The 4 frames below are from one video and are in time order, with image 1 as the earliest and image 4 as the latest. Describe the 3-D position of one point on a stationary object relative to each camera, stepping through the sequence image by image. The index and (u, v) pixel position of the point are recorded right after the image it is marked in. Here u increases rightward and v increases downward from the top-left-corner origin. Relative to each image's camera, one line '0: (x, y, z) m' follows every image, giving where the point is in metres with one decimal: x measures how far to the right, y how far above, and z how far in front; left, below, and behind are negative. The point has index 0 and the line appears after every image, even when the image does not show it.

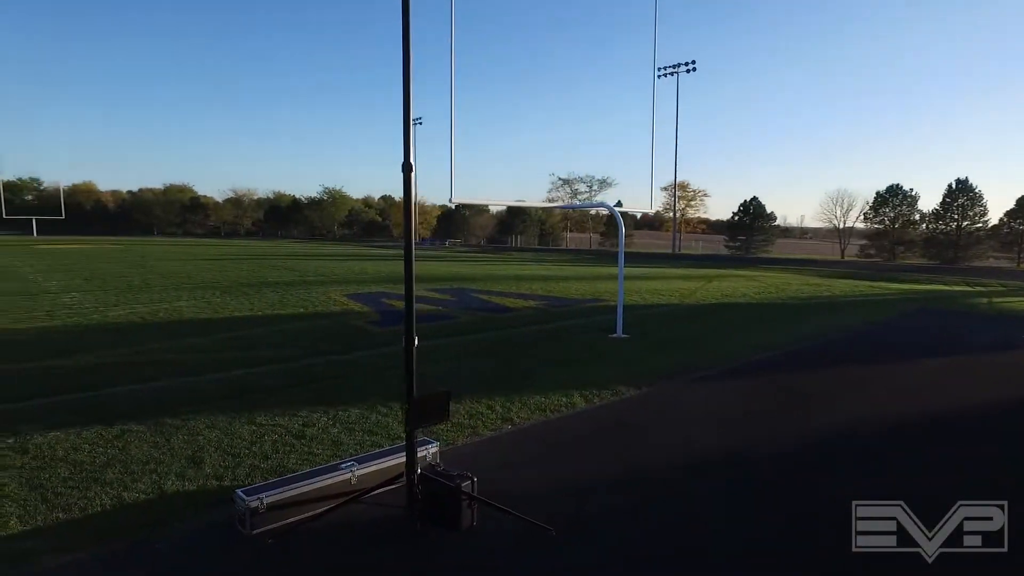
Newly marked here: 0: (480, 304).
0: (-0.7, -0.3, +12.5) m
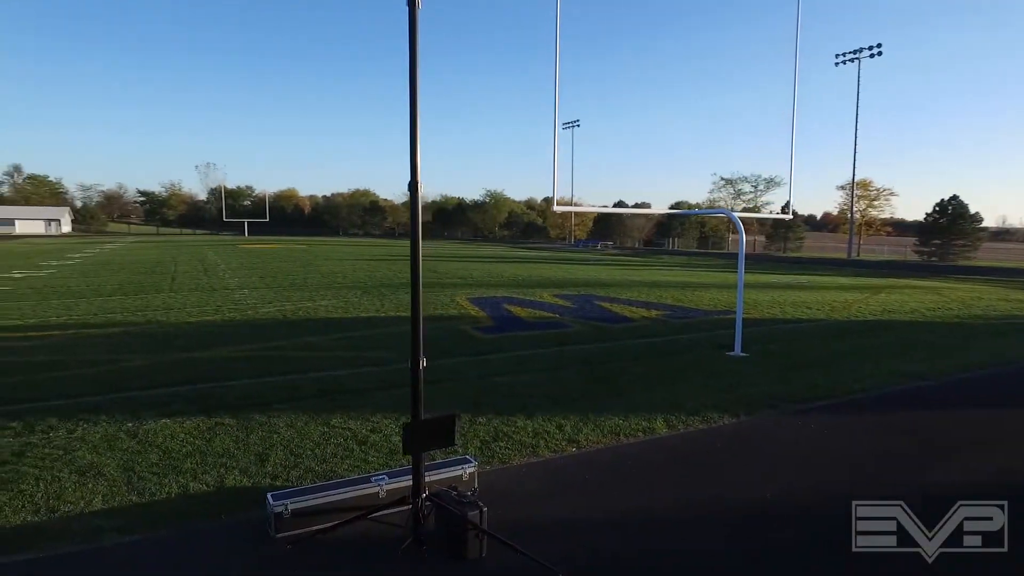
0: (+1.7, -0.5, +12.2) m
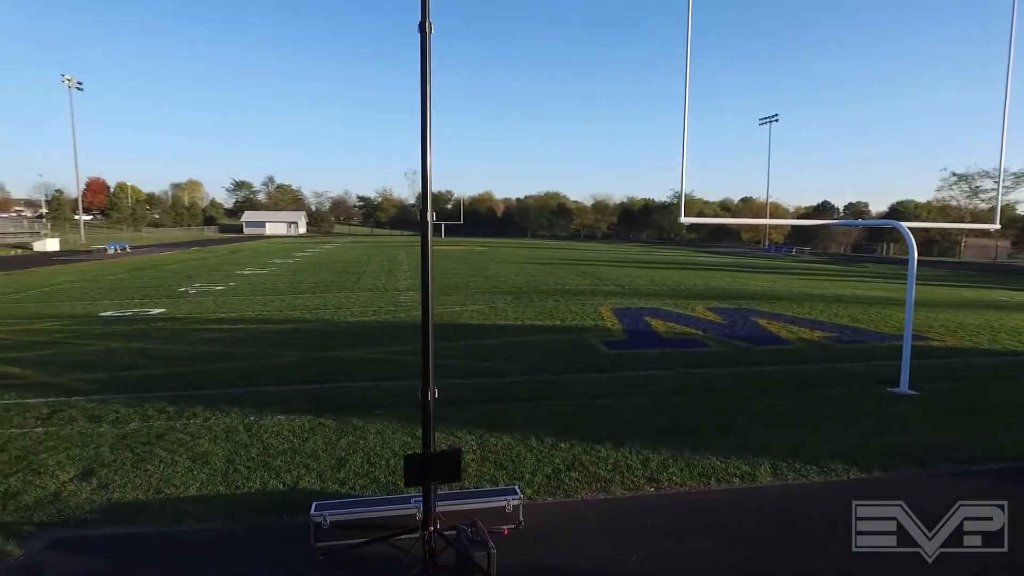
0: (+4.2, -0.8, +11.1) m
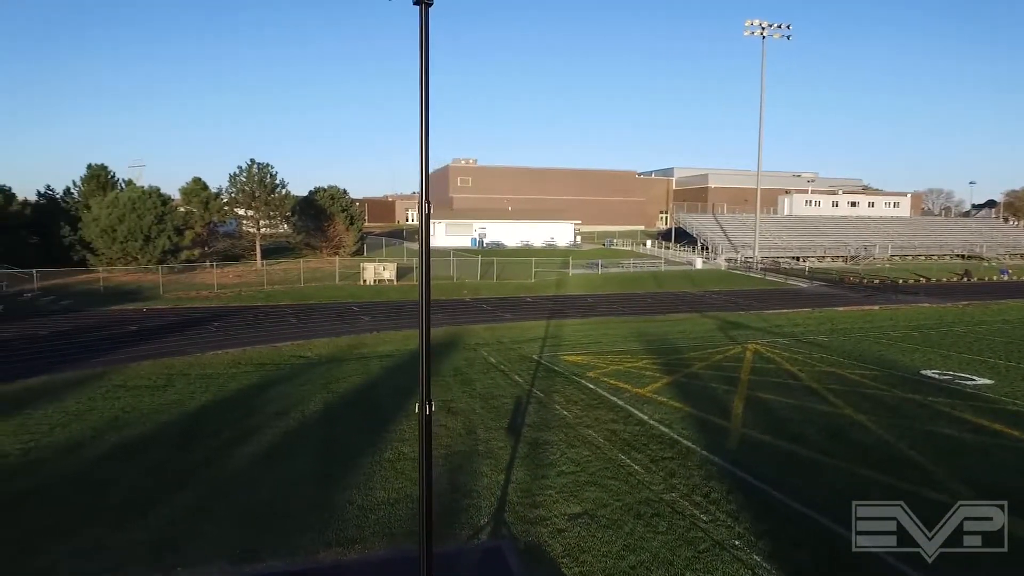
0: (+7.9, -2.9, -0.4) m
